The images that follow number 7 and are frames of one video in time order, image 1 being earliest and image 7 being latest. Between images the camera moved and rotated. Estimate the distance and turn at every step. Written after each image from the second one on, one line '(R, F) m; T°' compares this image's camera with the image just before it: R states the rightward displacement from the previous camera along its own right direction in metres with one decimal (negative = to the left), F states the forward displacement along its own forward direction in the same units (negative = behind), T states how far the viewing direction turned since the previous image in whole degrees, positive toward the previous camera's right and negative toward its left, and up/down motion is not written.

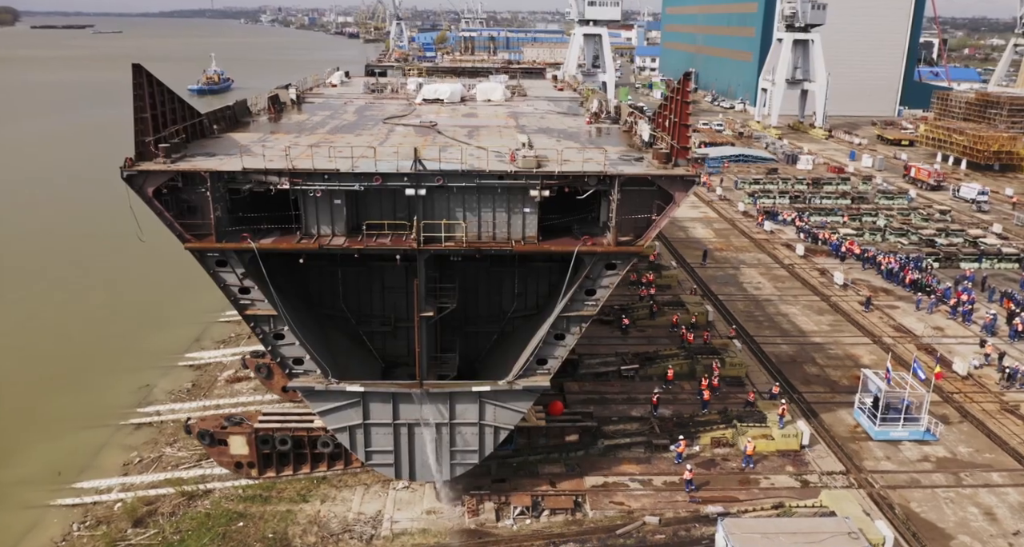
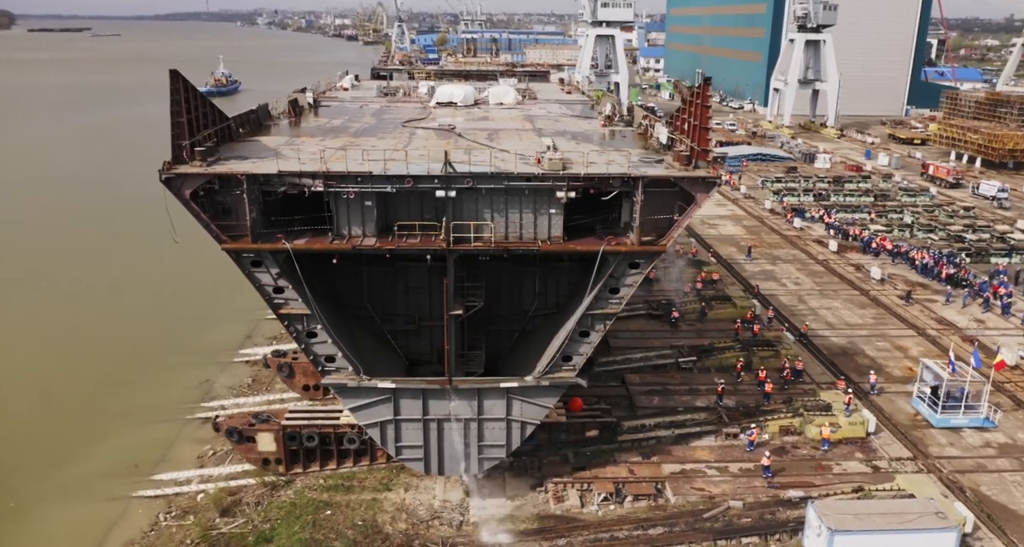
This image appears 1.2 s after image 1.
(-1.0, -0.2) m; 0°
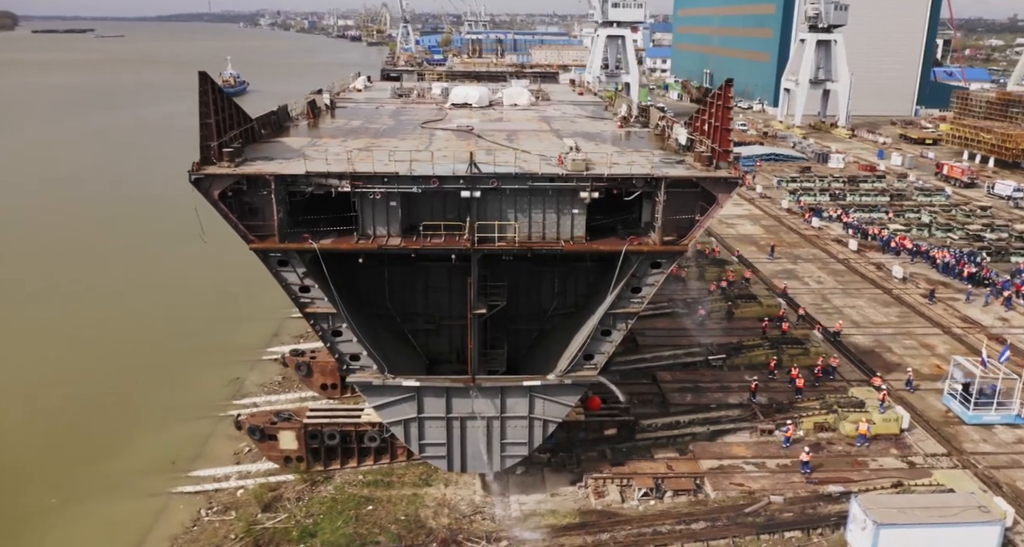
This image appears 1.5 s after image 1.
(-0.4, -0.1) m; 0°
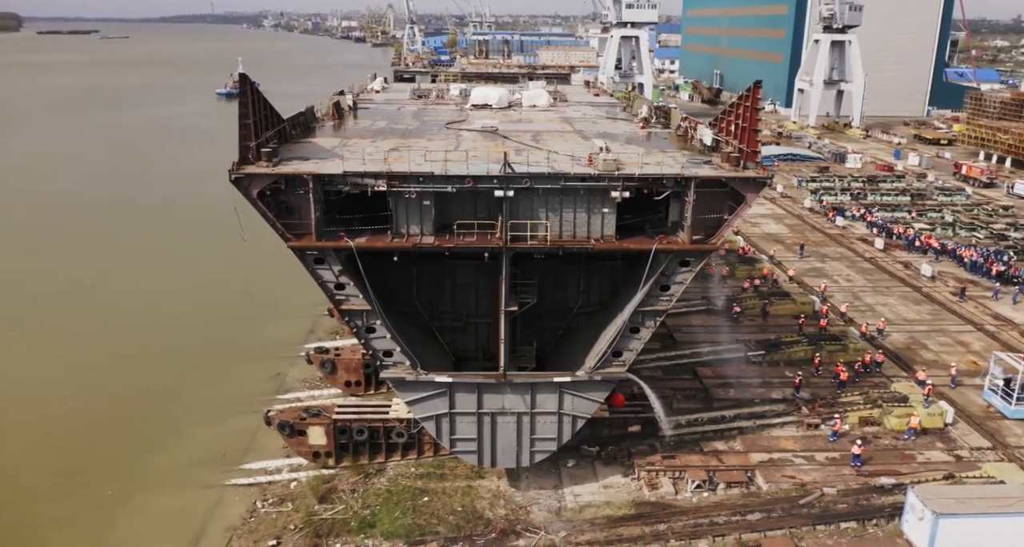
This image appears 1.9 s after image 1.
(-0.6, -0.1) m; 0°
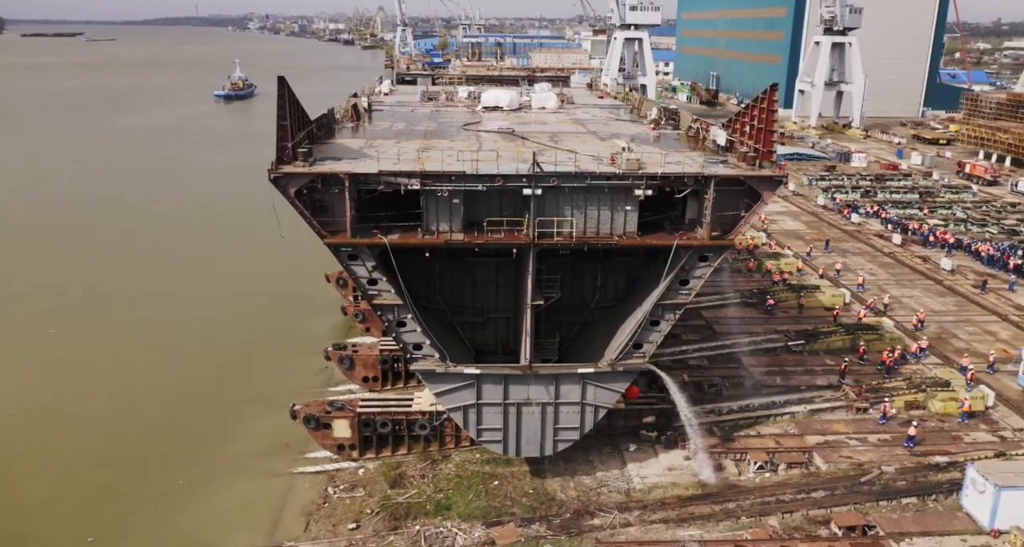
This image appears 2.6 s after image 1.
(-1.0, -0.3) m; +1°
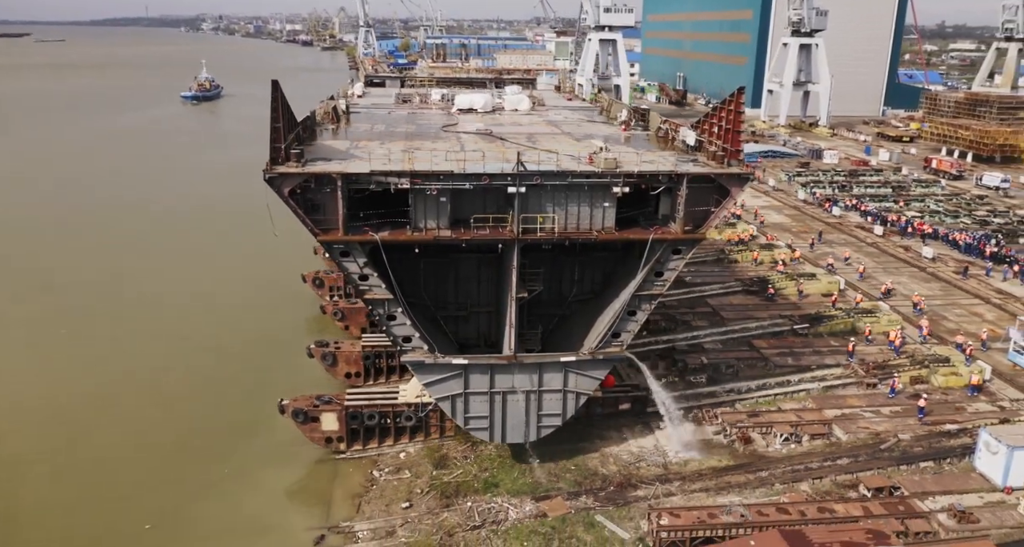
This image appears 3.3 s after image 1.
(-1.0, -0.4) m; +3°
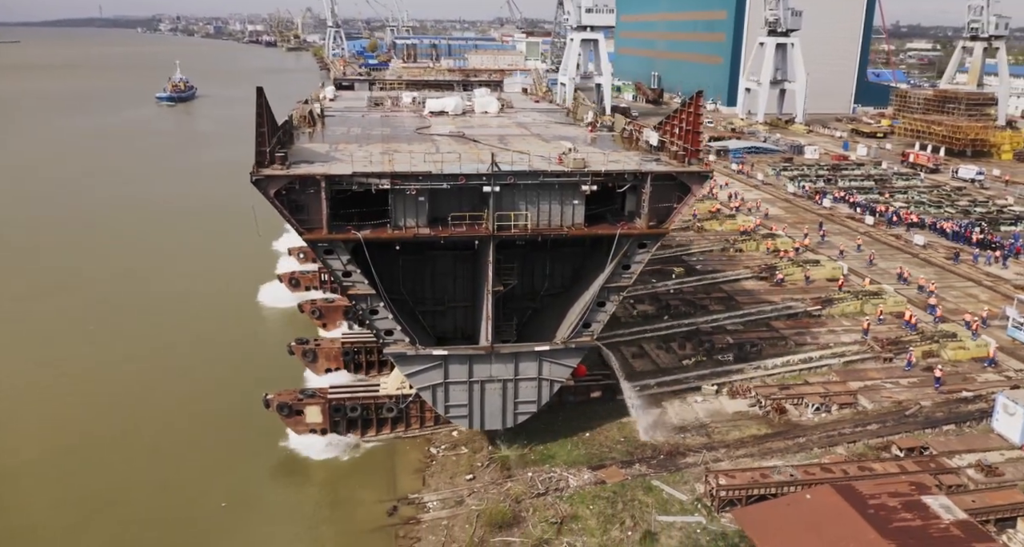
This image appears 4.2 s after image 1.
(-1.1, -0.5) m; +3°
